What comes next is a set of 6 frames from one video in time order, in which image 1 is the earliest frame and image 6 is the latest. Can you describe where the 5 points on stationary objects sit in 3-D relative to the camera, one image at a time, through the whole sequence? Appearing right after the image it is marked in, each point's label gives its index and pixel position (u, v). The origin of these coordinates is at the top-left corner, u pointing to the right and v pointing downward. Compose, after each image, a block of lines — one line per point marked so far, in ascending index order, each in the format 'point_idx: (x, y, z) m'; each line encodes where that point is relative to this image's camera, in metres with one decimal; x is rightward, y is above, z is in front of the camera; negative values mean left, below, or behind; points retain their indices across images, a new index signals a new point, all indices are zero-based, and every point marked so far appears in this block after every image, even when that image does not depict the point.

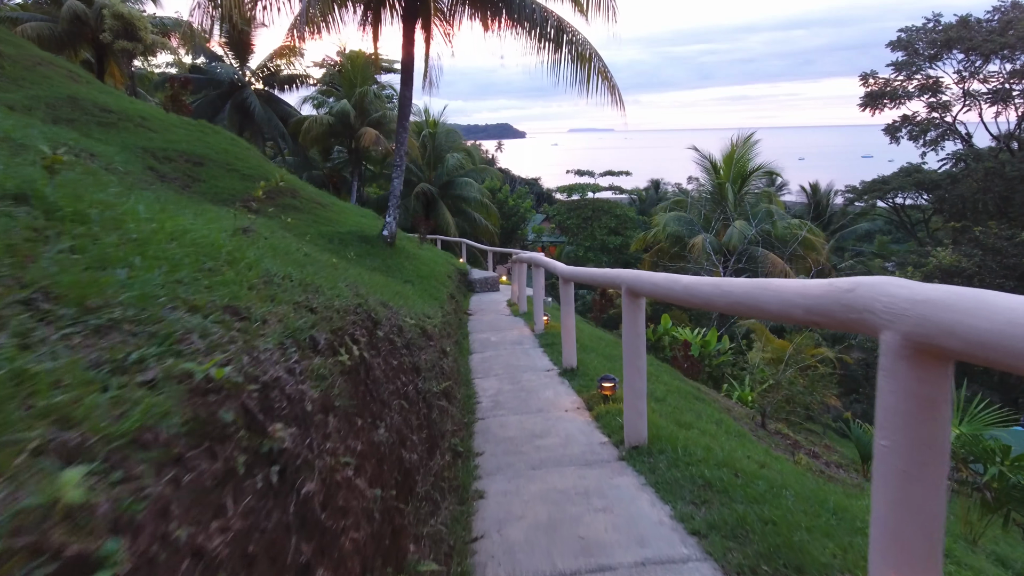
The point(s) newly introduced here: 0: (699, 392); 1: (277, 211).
0: (+2.2, -1.2, +7.4) m
1: (-3.4, +1.1, +9.1) m
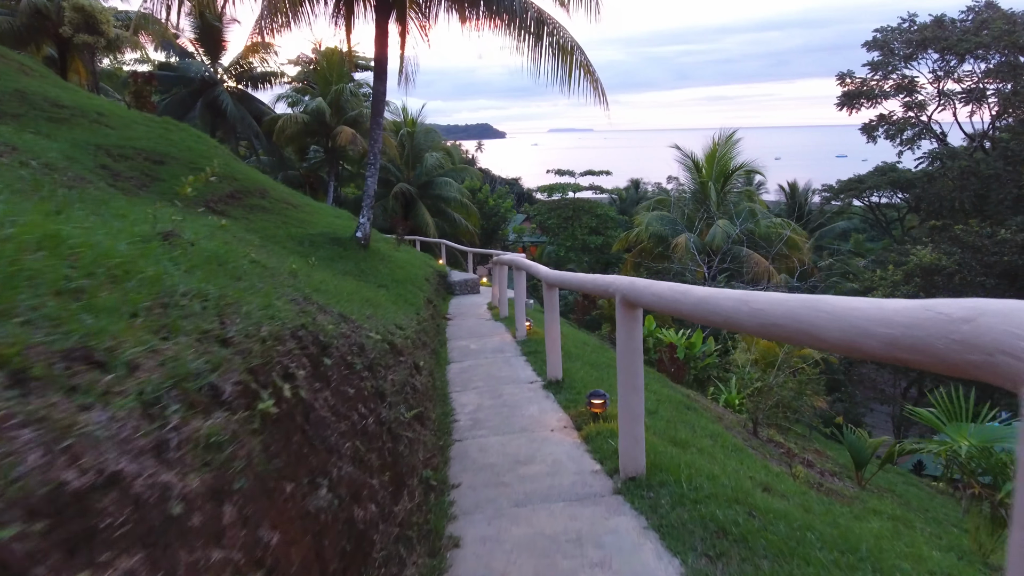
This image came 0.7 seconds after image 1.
0: (+2.0, -1.2, +7.1) m
1: (-3.7, +1.0, +8.6) m
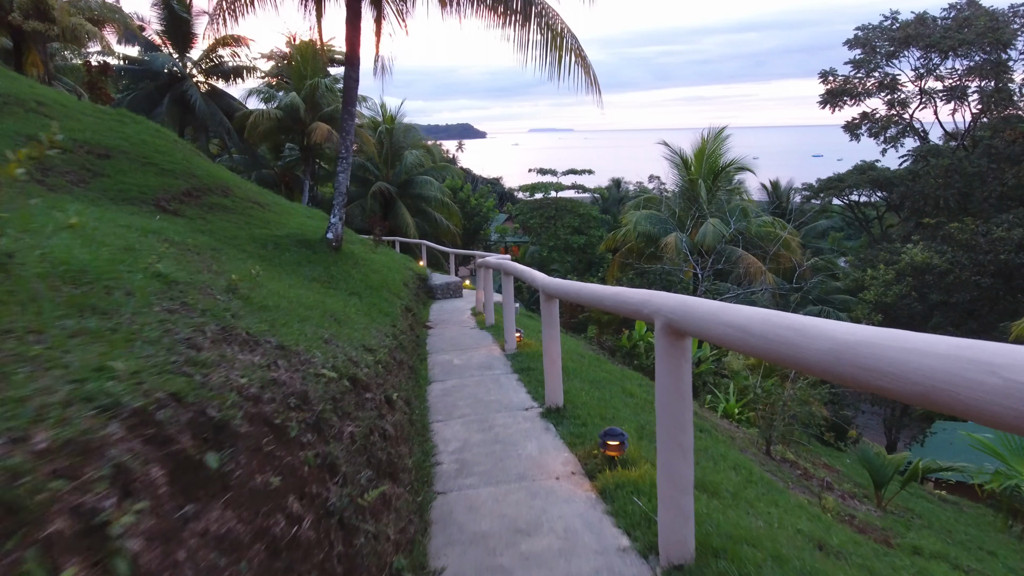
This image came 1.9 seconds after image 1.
0: (+1.9, -1.3, +6.4) m
1: (-3.8, +1.0, +7.7) m
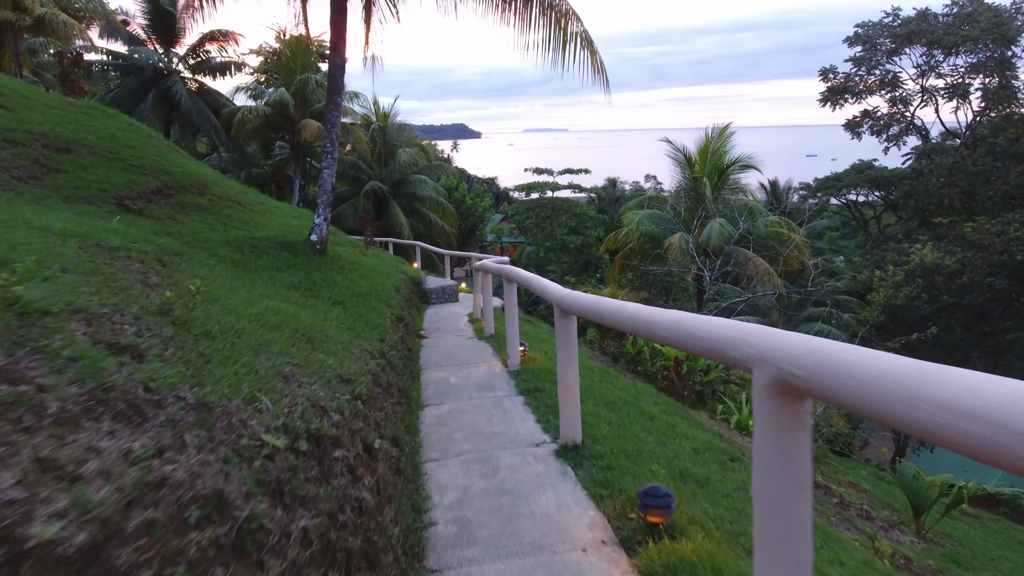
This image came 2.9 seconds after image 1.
0: (+1.9, -1.4, +5.7) m
1: (-3.8, +0.9, +7.0) m
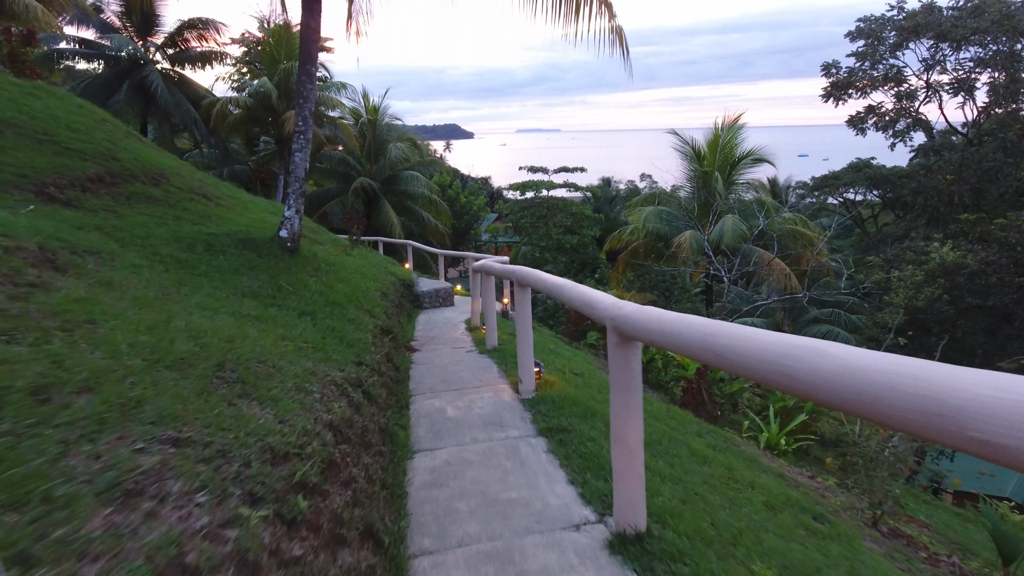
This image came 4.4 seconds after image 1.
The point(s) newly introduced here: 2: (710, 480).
0: (+2.0, -1.4, +4.6) m
1: (-3.7, +0.8, +5.9) m
2: (+1.1, -1.1, +3.6) m
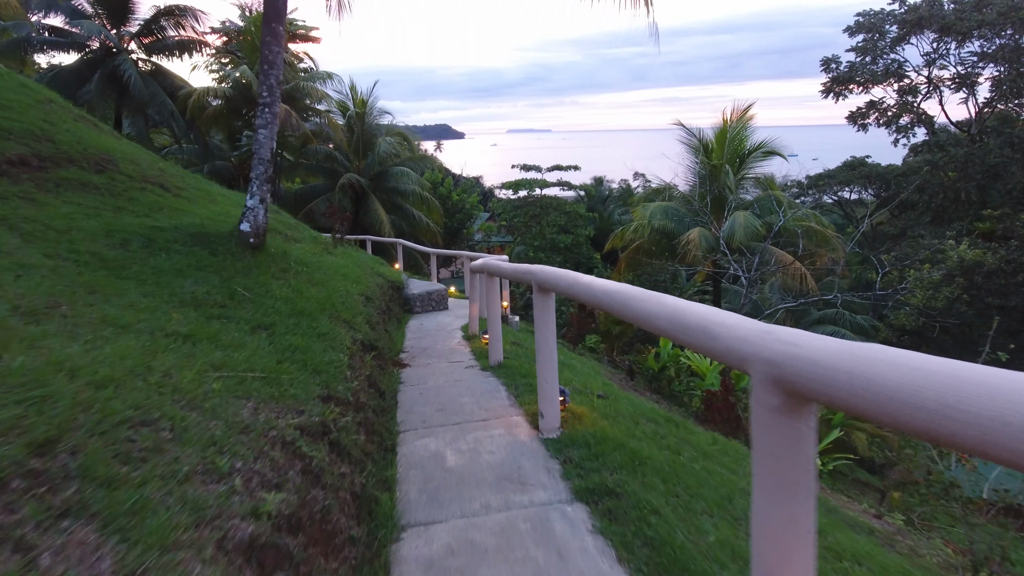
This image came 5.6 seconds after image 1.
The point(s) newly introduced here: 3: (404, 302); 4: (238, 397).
0: (+2.1, -1.4, +3.7) m
1: (-3.7, +0.8, +4.8) m
2: (+1.2, -1.1, +2.6) m
3: (-1.5, -0.2, +8.9) m
4: (-1.0, -0.4, +2.3) m
